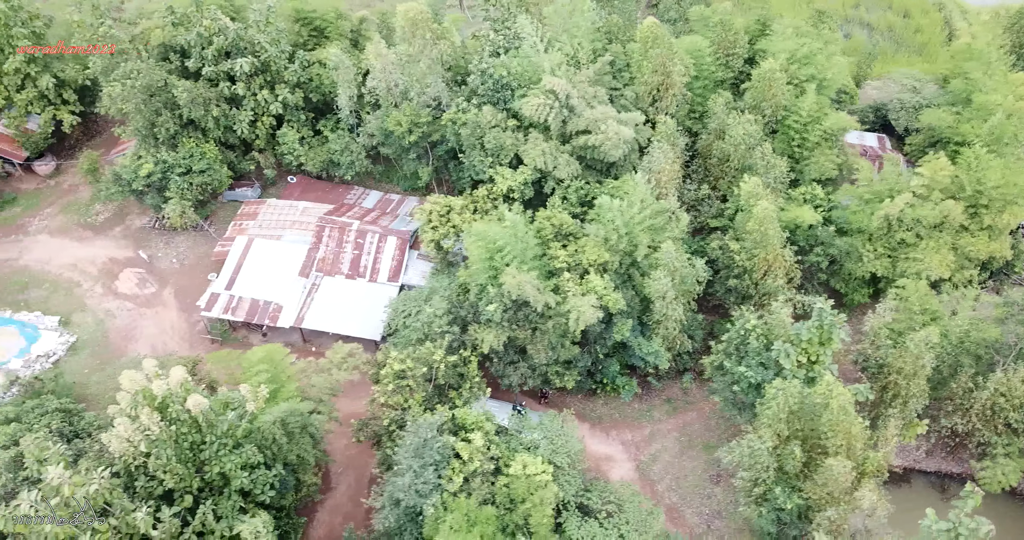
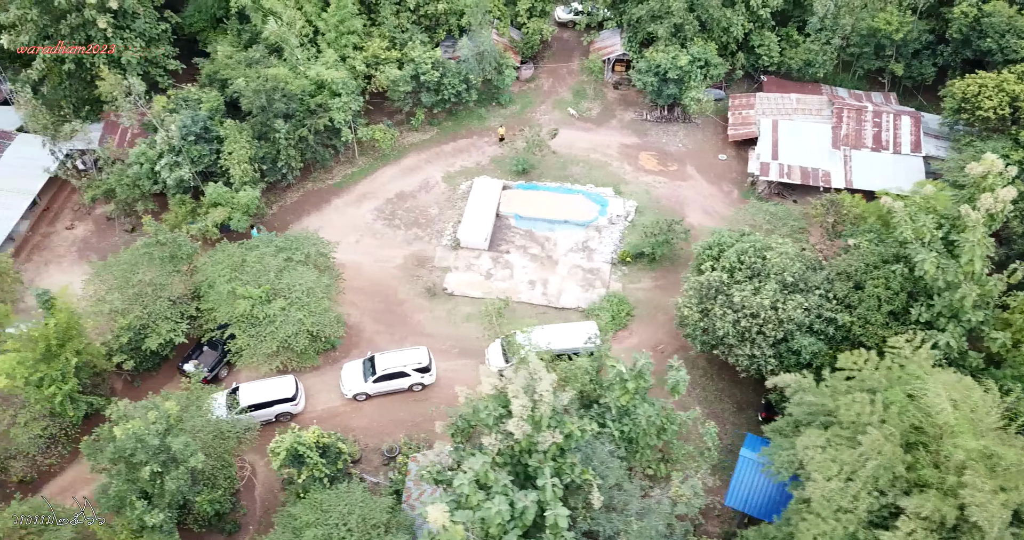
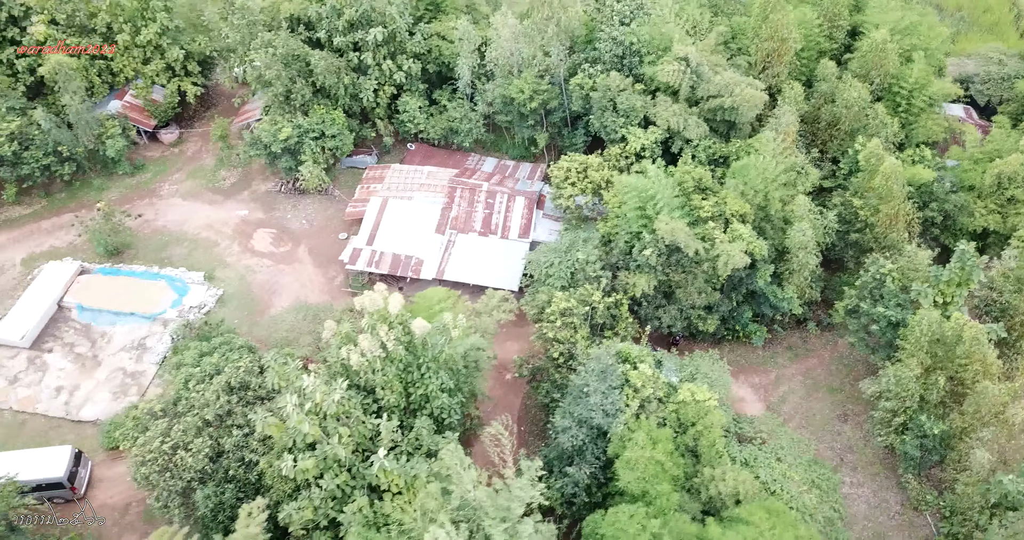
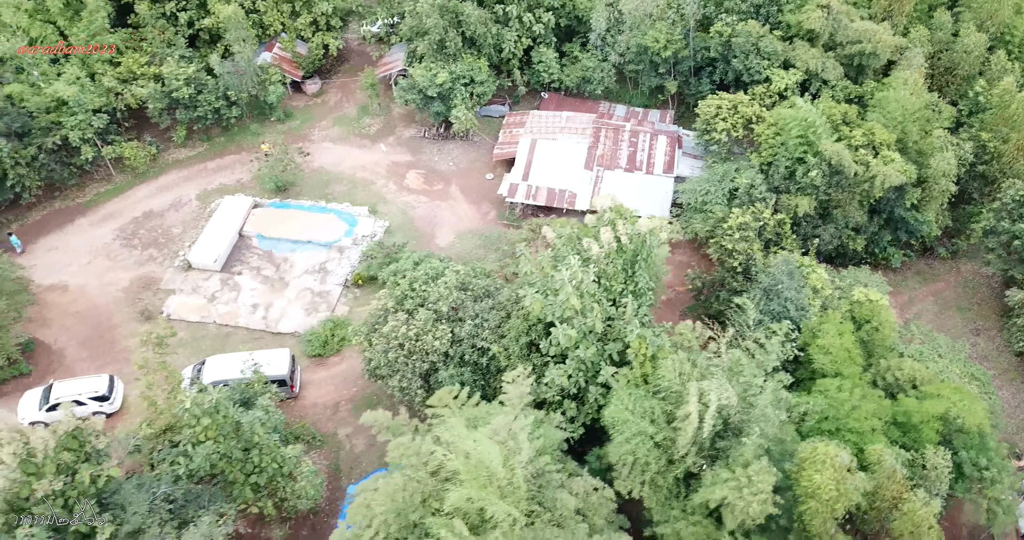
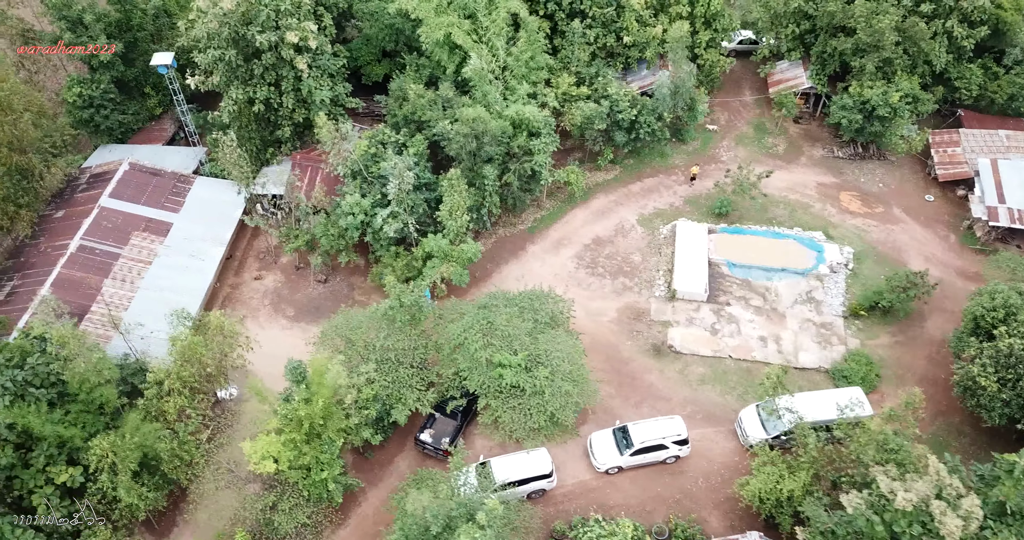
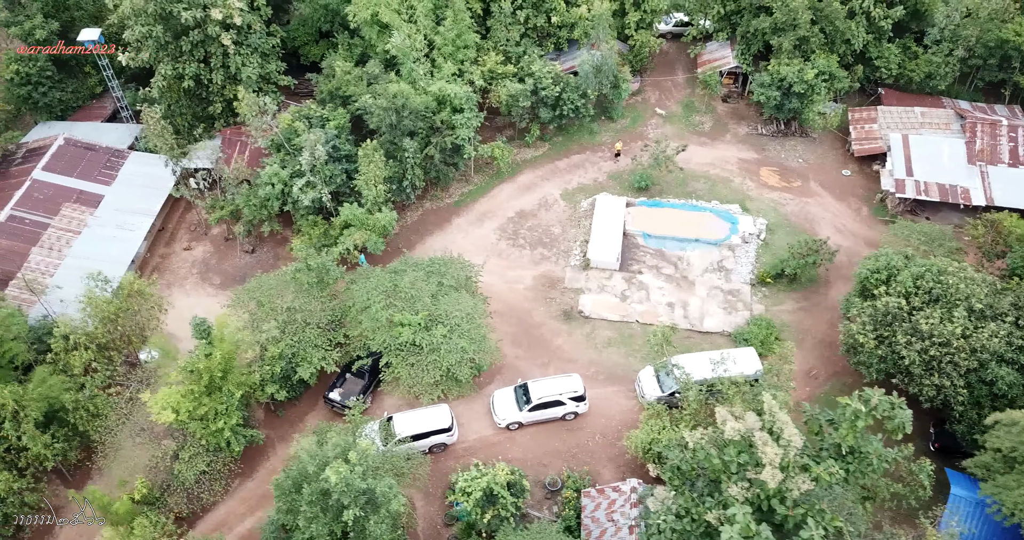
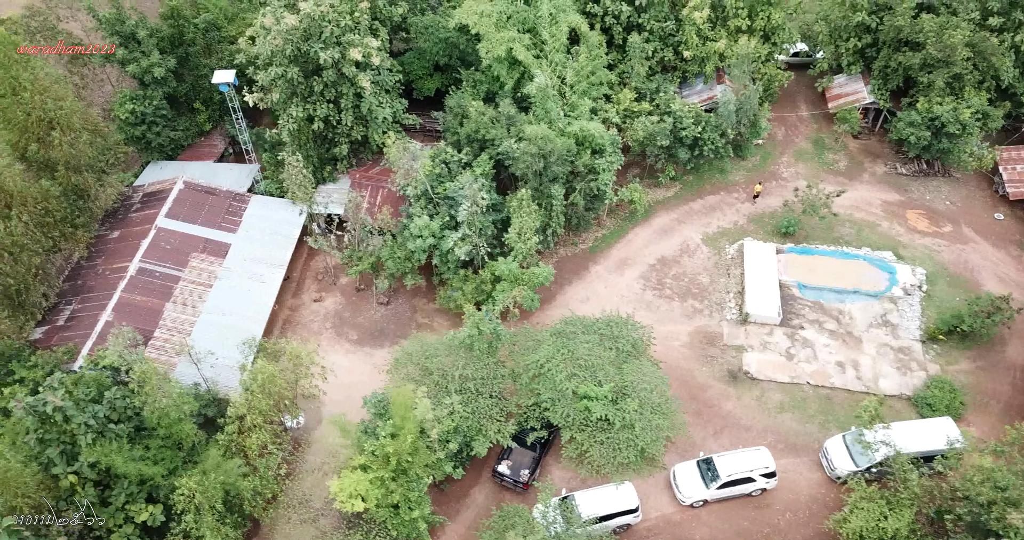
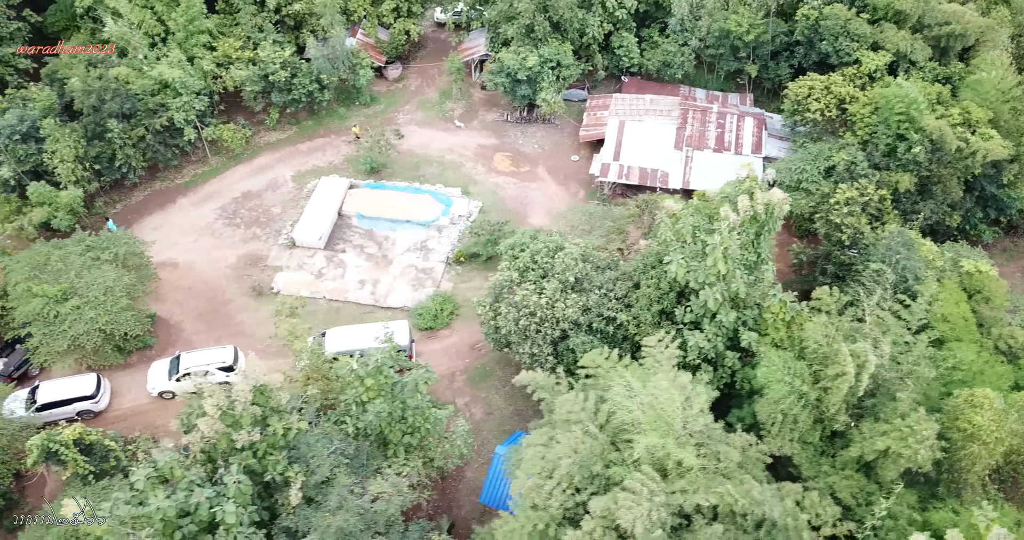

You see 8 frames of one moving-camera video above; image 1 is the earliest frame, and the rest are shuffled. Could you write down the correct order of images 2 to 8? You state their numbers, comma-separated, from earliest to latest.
3, 4, 8, 2, 6, 5, 7
